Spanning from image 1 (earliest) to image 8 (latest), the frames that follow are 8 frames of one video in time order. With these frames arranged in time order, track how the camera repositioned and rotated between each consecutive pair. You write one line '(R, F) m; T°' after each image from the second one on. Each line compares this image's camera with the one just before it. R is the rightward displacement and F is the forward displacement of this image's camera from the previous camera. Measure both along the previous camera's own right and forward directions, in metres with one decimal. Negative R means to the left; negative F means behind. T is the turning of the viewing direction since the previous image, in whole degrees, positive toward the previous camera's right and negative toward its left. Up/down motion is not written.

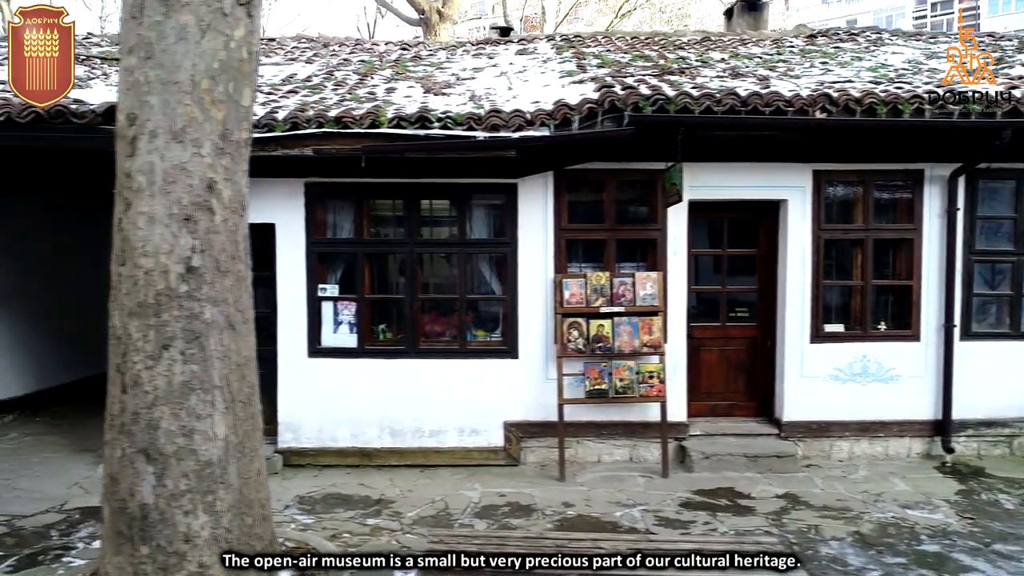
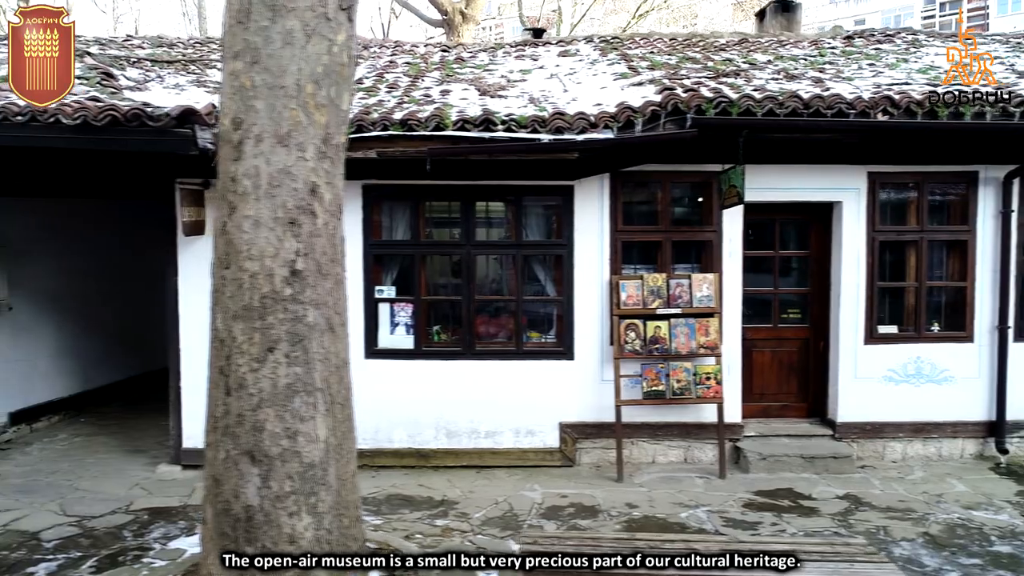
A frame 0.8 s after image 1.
(-0.4, 0.0) m; 0°
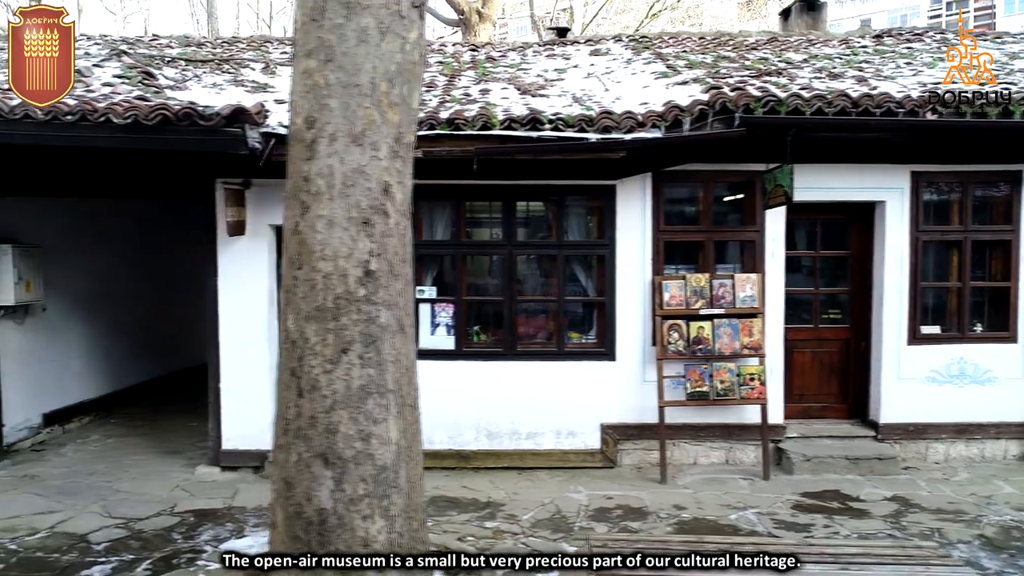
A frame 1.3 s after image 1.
(-0.3, 0.0) m; 0°
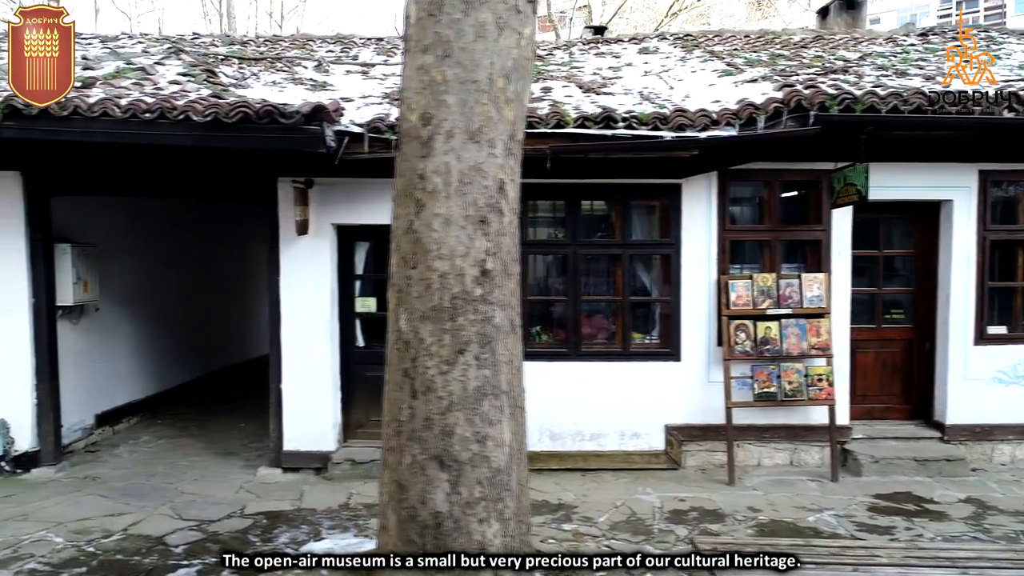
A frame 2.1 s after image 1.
(-0.5, +0.1) m; 0°
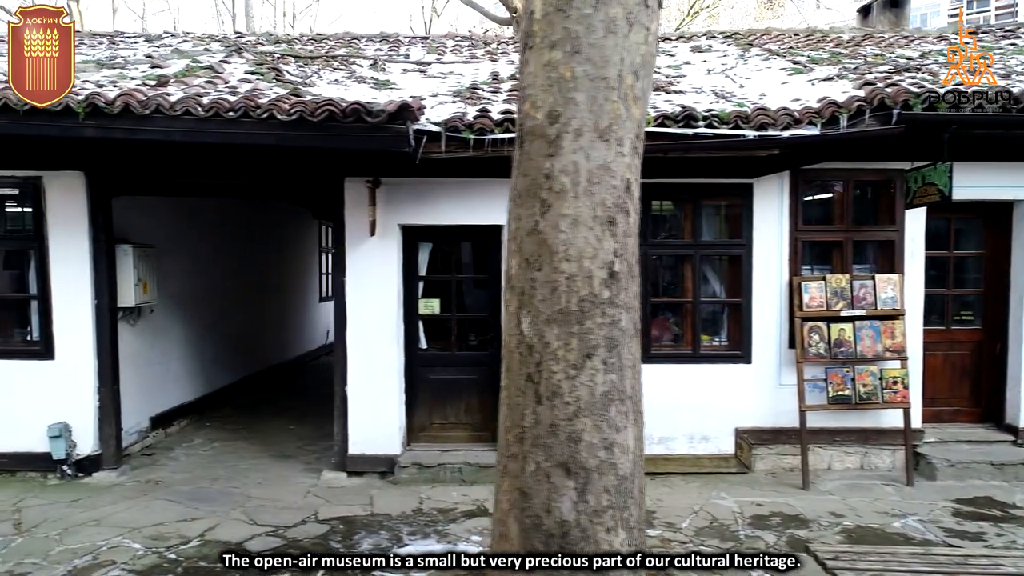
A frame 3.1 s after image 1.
(-0.5, +0.1) m; 0°
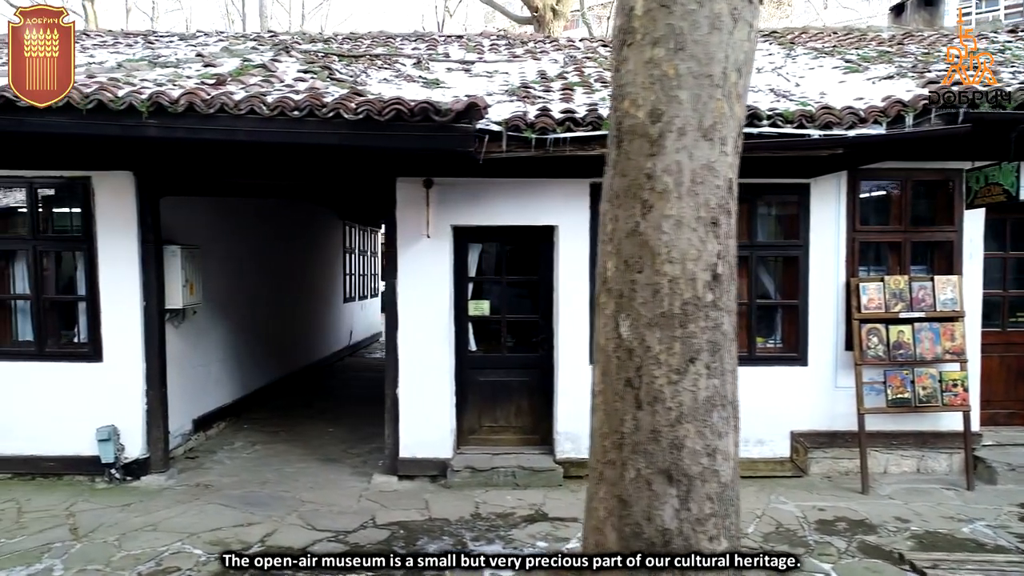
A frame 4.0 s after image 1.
(-0.4, +0.1) m; 0°
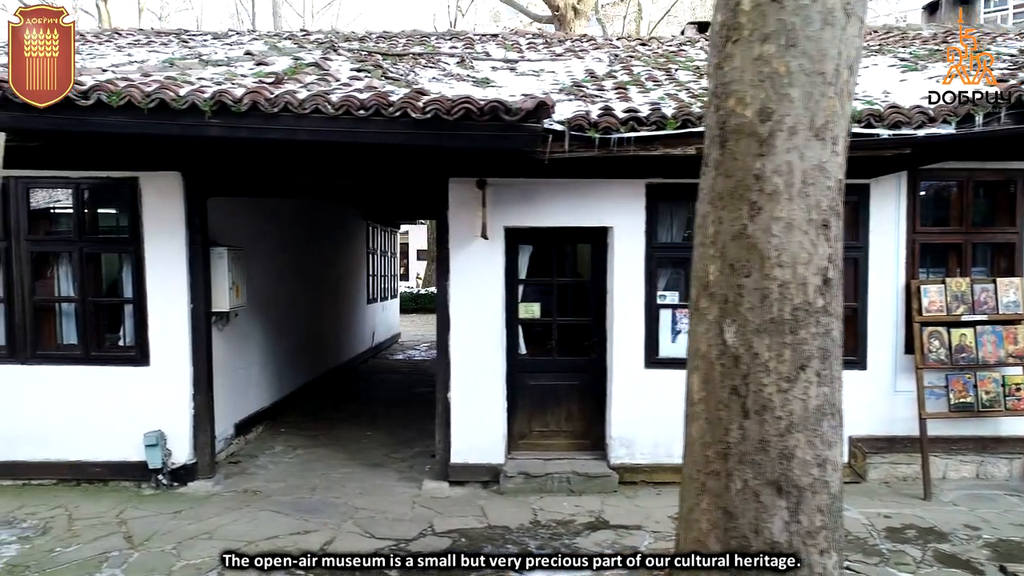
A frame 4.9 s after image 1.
(-0.4, +0.1) m; 0°
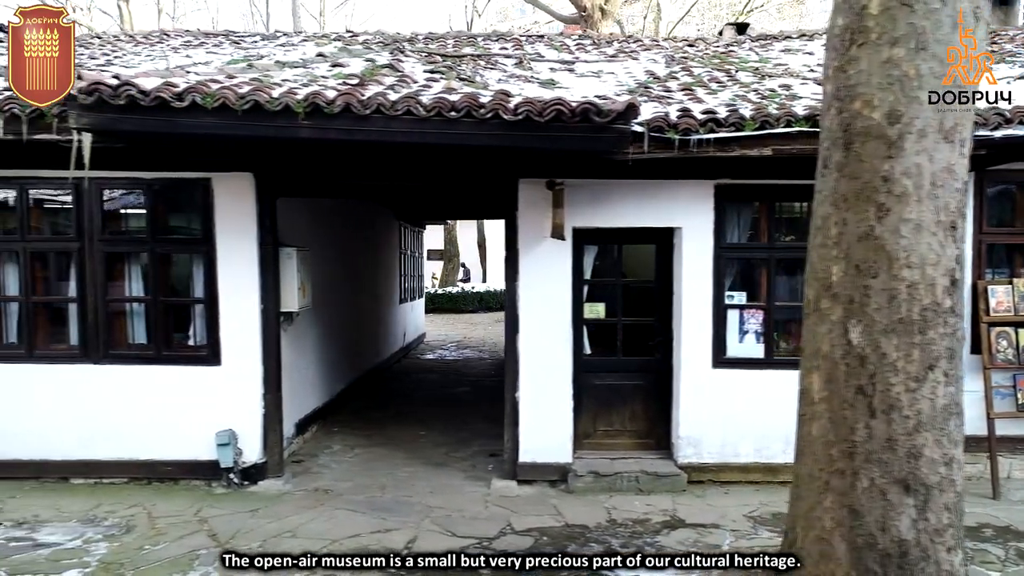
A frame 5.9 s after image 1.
(-0.5, 0.0) m; 0°
